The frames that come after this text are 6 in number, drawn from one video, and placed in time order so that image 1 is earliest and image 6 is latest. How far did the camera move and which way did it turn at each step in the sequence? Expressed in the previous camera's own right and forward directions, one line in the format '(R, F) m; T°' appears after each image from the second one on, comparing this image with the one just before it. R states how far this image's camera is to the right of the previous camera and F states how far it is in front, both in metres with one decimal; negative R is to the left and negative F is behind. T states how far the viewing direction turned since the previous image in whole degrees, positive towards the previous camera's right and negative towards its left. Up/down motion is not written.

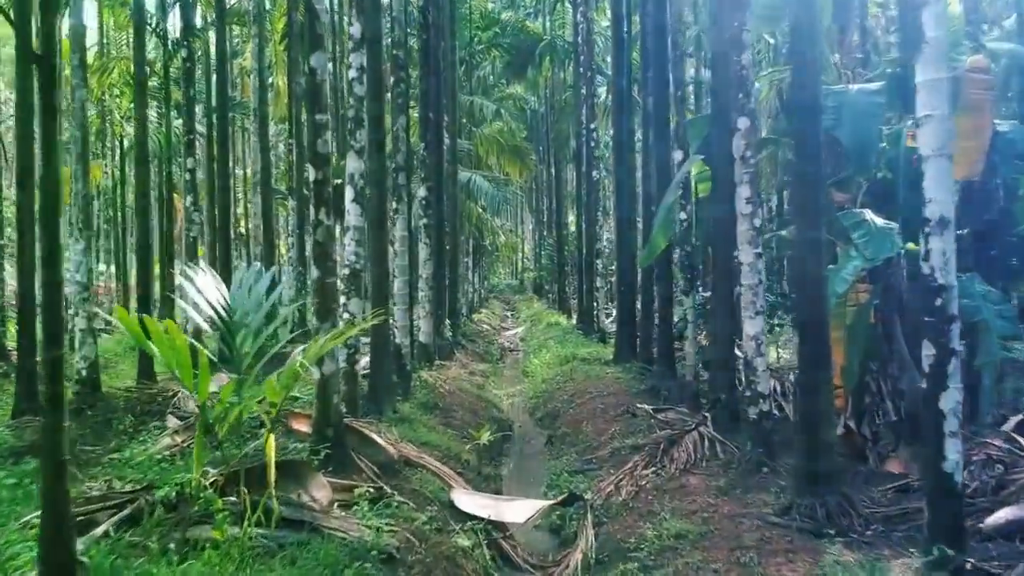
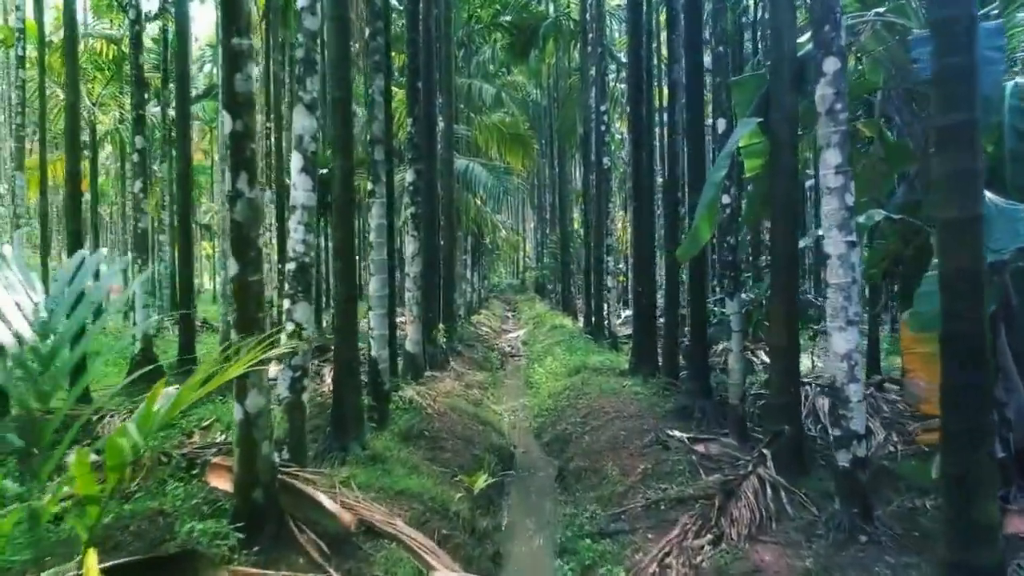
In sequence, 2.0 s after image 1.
(0.0, +2.1) m; 0°
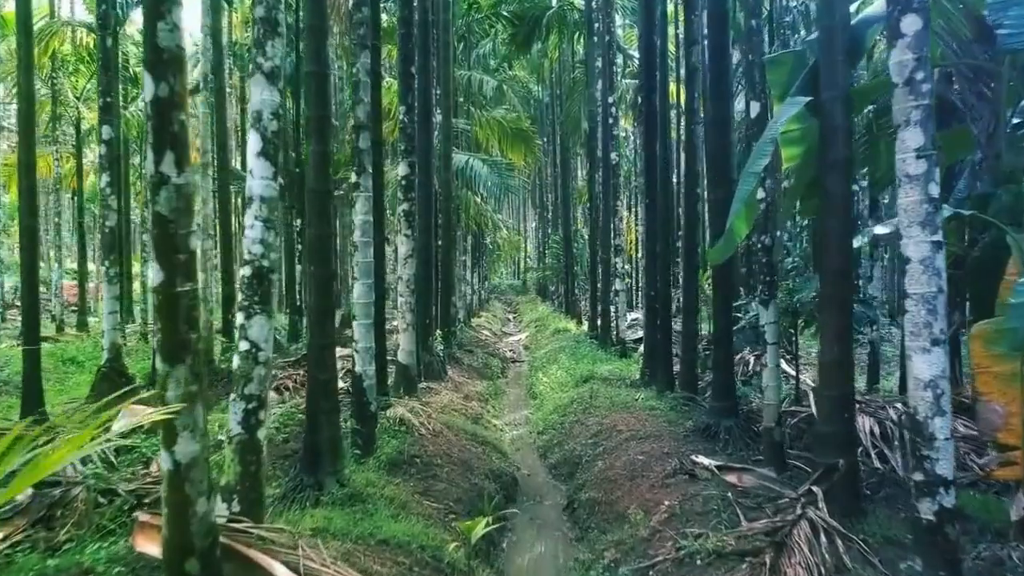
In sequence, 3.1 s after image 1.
(0.0, +1.1) m; 0°
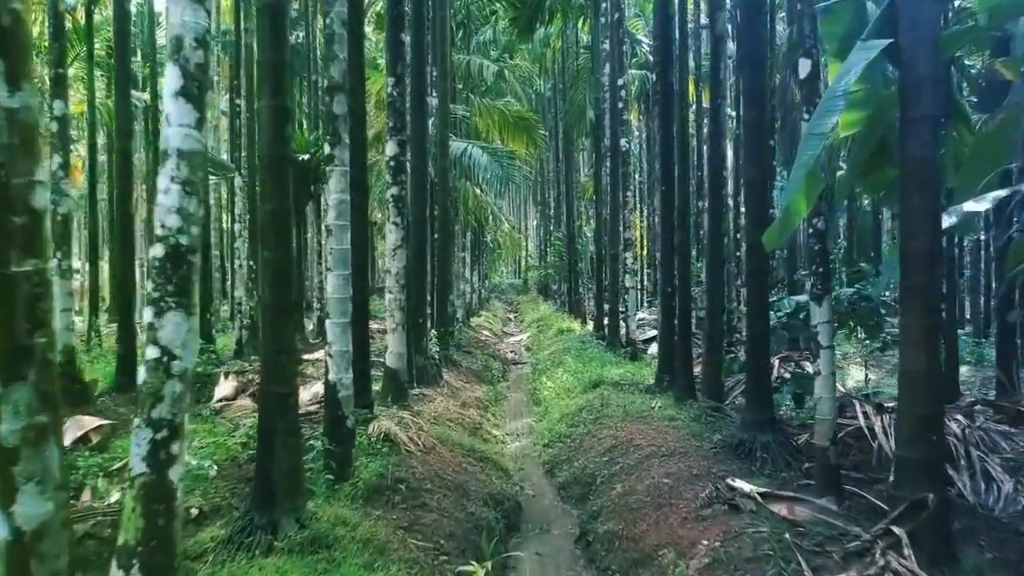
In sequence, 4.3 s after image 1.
(0.0, +1.3) m; 0°
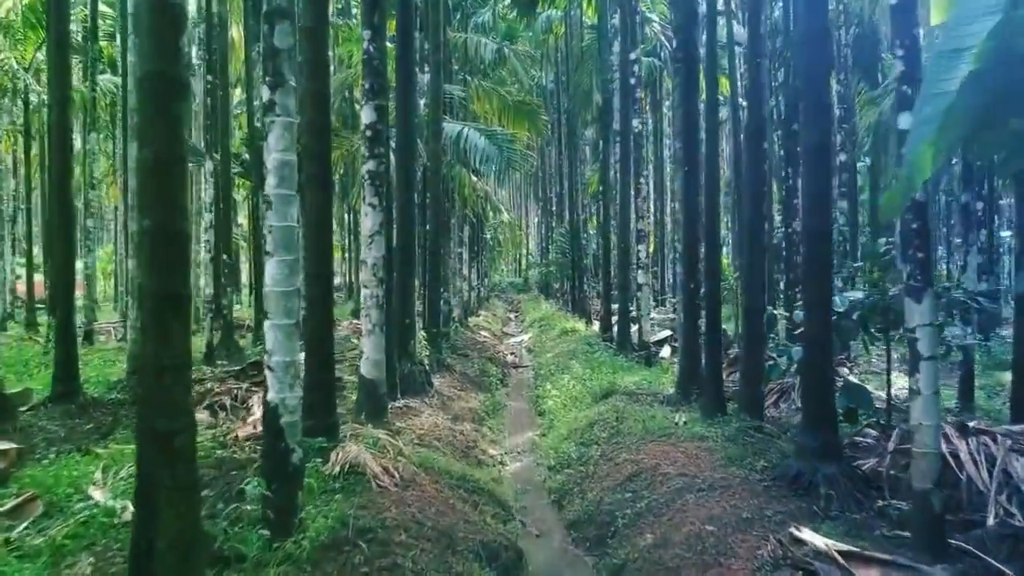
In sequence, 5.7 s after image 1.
(0.0, +1.6) m; 0°
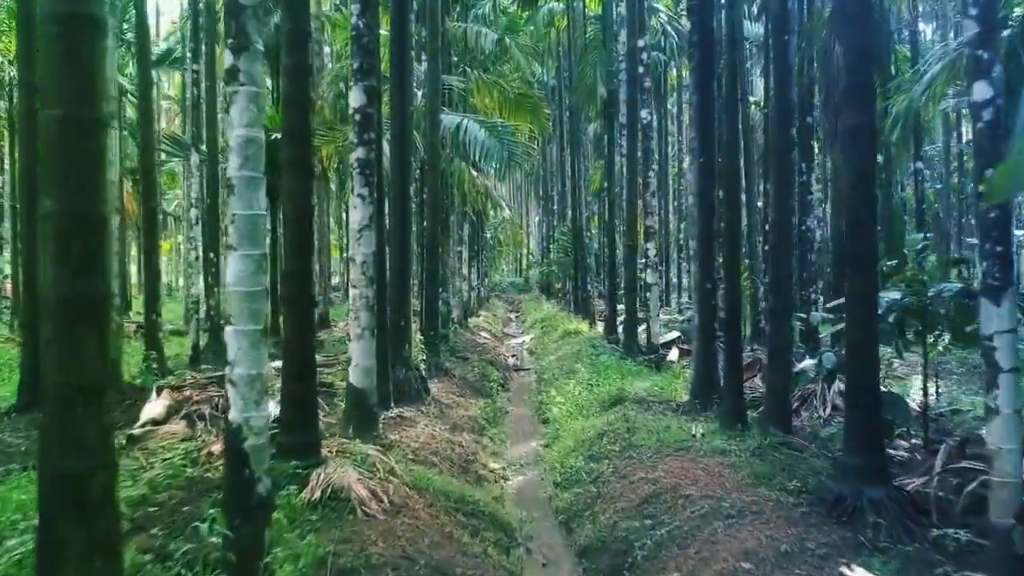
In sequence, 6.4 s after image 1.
(0.0, +0.8) m; 0°
